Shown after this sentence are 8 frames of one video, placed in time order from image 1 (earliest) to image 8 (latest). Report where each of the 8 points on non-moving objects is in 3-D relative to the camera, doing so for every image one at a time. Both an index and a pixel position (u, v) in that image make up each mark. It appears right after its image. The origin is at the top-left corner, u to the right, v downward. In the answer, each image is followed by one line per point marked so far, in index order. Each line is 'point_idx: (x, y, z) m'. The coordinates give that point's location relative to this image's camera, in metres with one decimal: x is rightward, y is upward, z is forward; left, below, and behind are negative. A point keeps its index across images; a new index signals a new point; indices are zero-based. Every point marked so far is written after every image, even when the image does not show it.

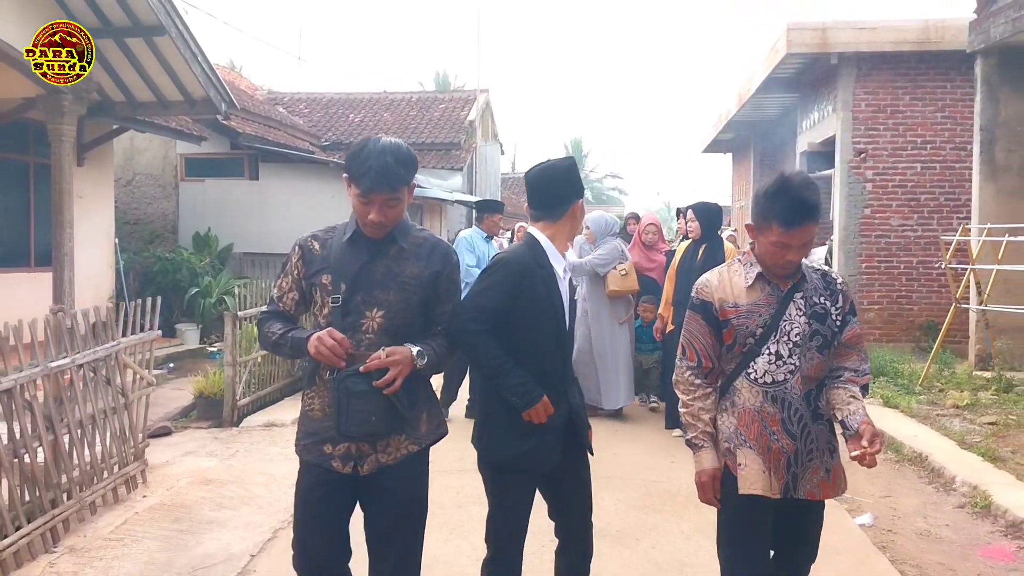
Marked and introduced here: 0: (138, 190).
0: (-5.4, +1.4, +13.7) m
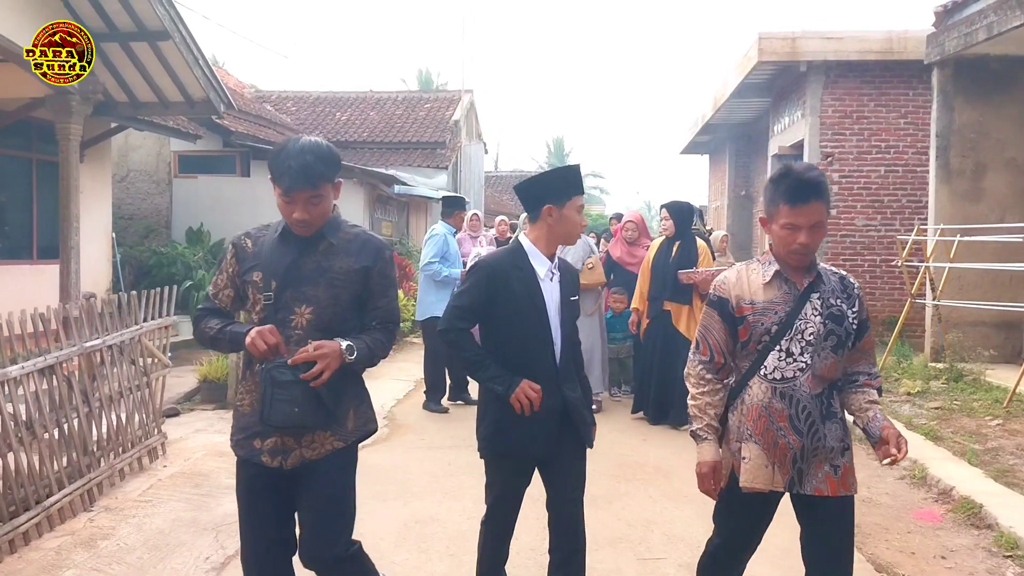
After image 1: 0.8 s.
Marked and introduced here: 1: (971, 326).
0: (-5.6, +1.5, +14.0) m
1: (+4.4, -0.4, +9.1) m
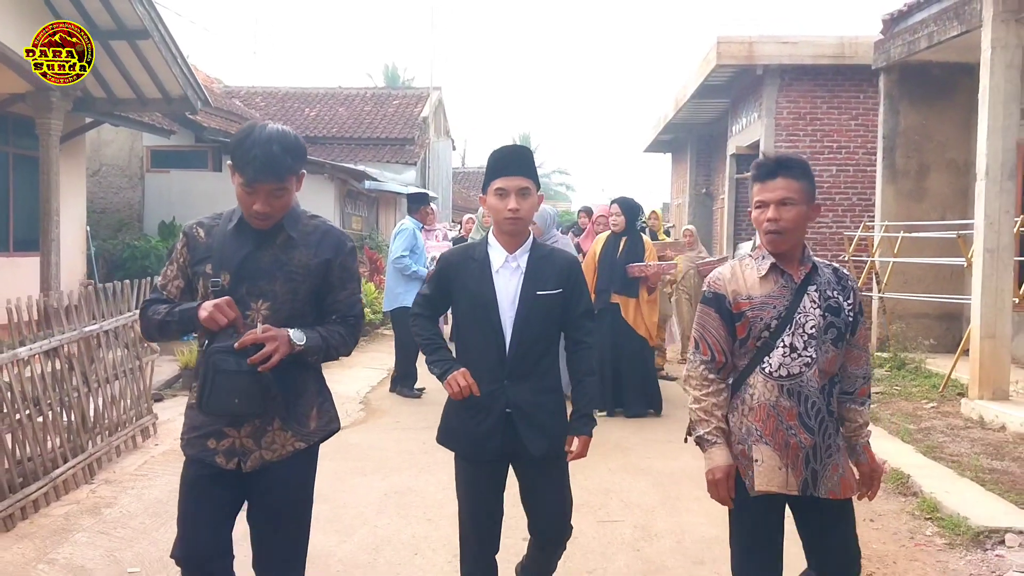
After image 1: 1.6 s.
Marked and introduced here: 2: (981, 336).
0: (-6.1, +1.6, +14.2) m
1: (+4.1, -0.3, +9.6) m
2: (+3.4, -0.3, +6.8) m
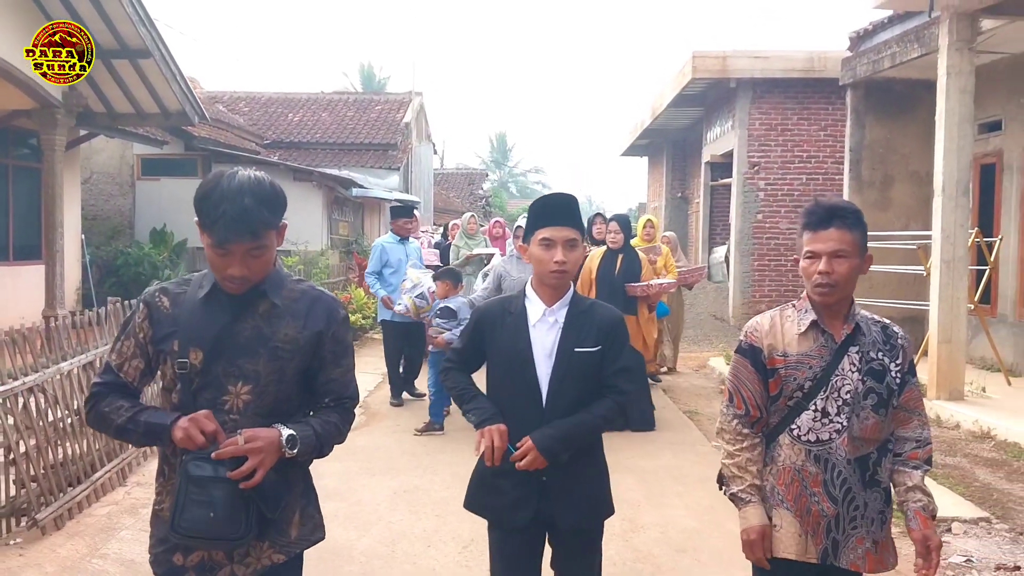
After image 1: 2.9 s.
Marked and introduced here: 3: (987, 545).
0: (-6.4, +1.5, +14.5) m
1: (+3.9, -0.4, +10.1) m
2: (+3.3, -0.4, +7.3) m
3: (+2.2, -1.2, +4.4) m
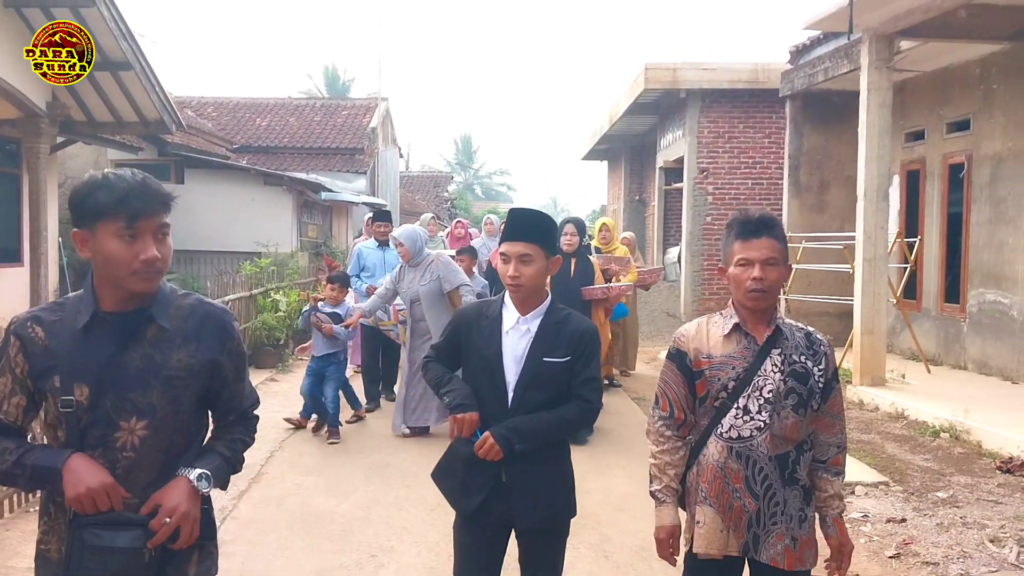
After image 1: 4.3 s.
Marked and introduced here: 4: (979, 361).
0: (-6.9, +1.5, +14.9) m
1: (+3.5, -0.3, +10.9) m
2: (+3.0, -0.4, +8.1) m
3: (+2.0, -1.2, +5.1) m
4: (+4.4, -0.7, +8.9) m
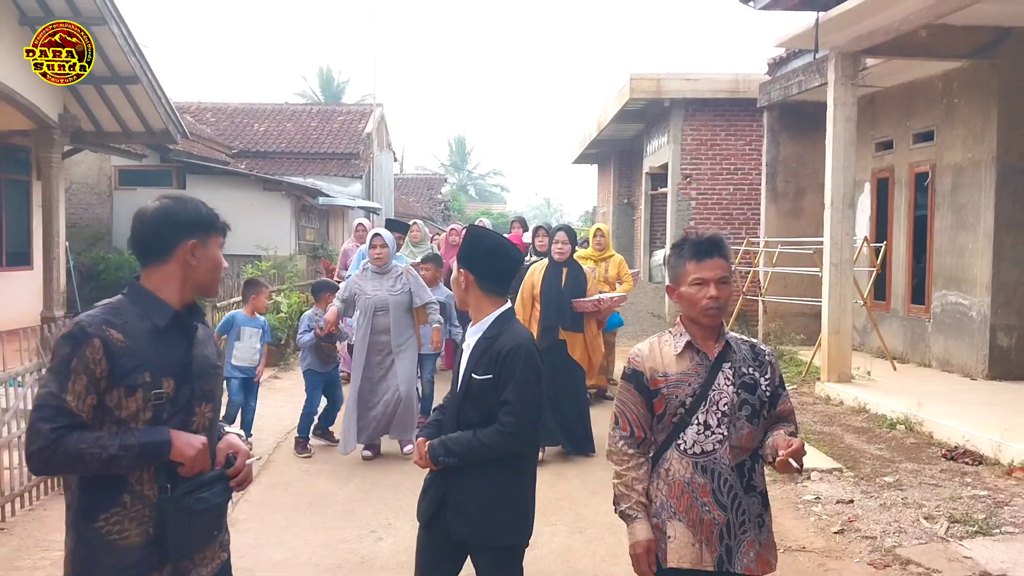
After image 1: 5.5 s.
0: (-7.1, +1.5, +15.4) m
1: (+3.4, -0.3, +11.5) m
2: (+2.9, -0.4, +8.6) m
3: (+1.9, -1.2, +5.6) m
4: (+4.3, -0.7, +9.4) m
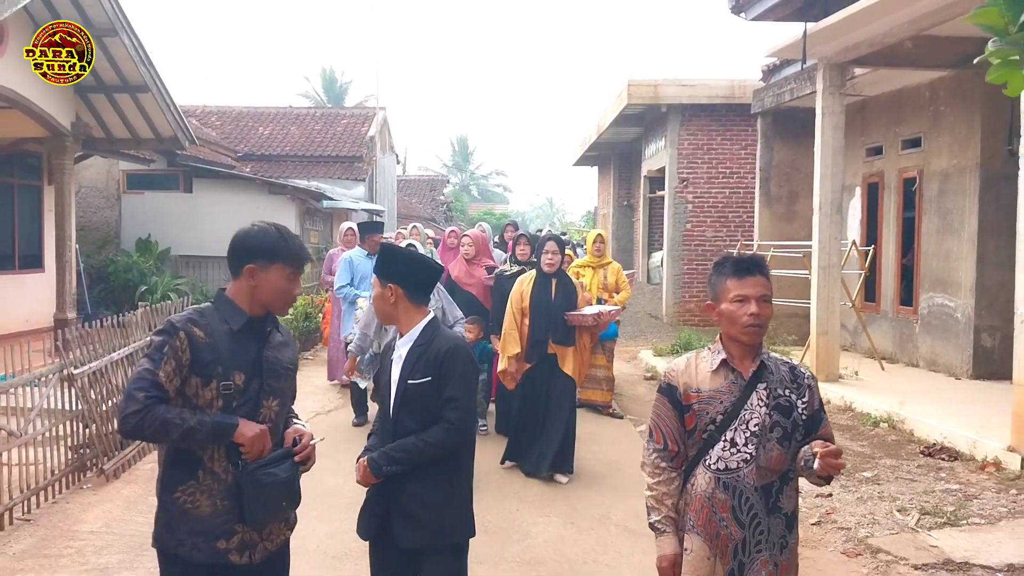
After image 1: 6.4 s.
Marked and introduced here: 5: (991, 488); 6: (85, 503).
0: (-7.1, +1.4, +15.7) m
1: (+3.4, -0.4, +11.7) m
2: (+2.9, -0.4, +8.9) m
3: (+1.9, -1.2, +5.9) m
4: (+4.3, -0.7, +9.7) m
5: (+2.8, -1.2, +5.6) m
6: (-2.4, -1.2, +5.4) m
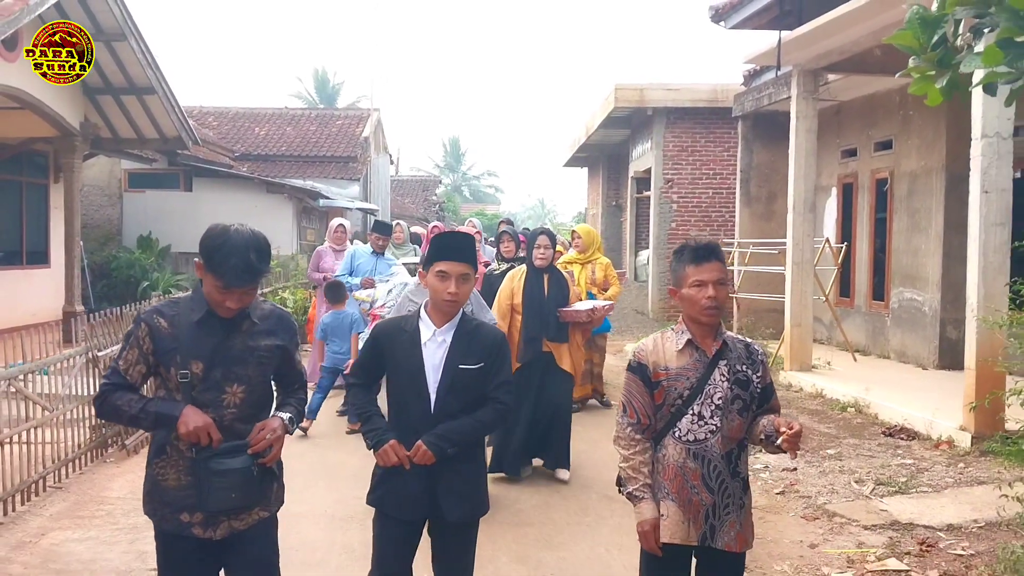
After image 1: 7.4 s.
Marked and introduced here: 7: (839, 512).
0: (-7.2, +1.5, +16.1) m
1: (+3.3, -0.3, +12.2) m
2: (+2.8, -0.4, +9.4) m
3: (+1.8, -1.1, +6.4) m
4: (+4.2, -0.7, +10.2) m
5: (+2.8, -1.1, +6.1) m
6: (-2.5, -1.2, +5.9) m
7: (+1.8, -1.2, +5.2) m
